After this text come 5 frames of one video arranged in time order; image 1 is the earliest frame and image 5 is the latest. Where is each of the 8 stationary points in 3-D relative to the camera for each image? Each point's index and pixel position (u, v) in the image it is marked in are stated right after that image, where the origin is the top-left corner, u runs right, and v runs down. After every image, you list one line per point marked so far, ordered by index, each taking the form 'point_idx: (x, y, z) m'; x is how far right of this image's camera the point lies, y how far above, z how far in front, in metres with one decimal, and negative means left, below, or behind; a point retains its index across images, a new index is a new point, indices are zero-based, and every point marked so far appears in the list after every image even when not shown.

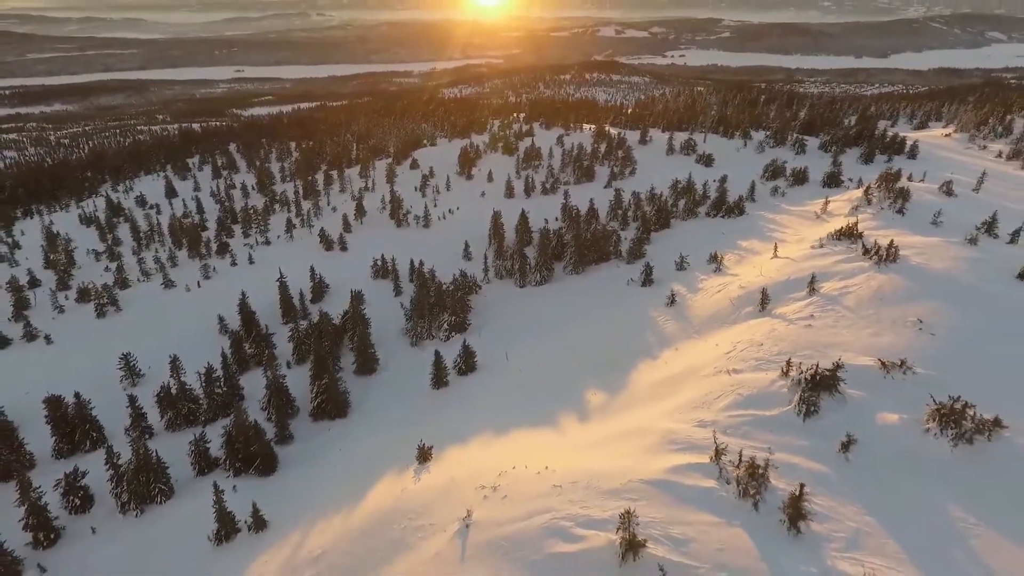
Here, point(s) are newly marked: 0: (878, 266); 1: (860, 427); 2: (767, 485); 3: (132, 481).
0: (+11.5, +0.7, +16.8) m
1: (+6.9, -2.7, +10.6) m
2: (+4.4, -3.3, +9.1) m
3: (-11.2, -5.7, +15.8) m
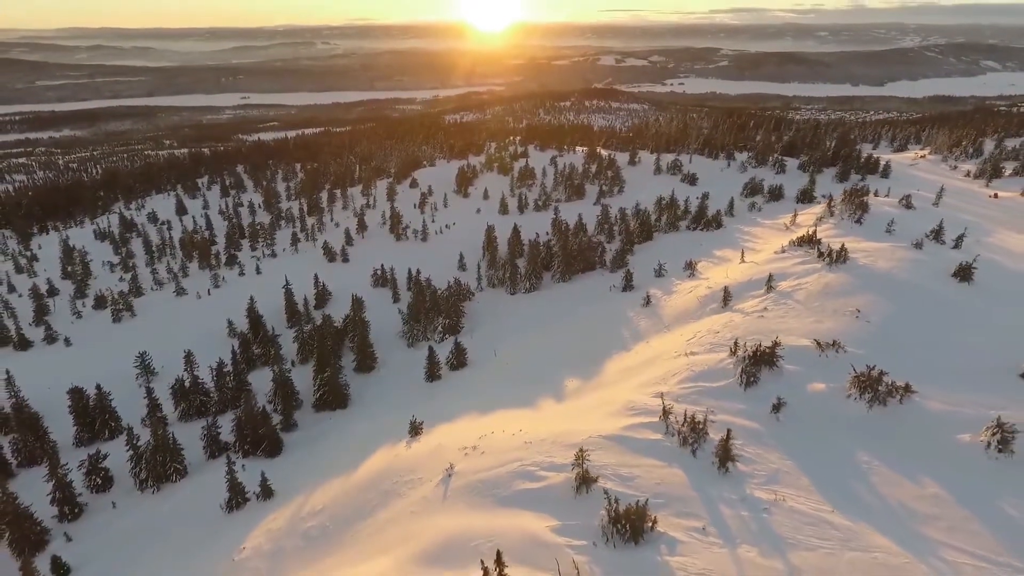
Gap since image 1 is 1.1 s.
0: (+11.0, +0.8, +18.6) m
1: (+6.4, -2.4, +12.2) m
2: (+3.9, -2.9, +10.7) m
3: (-11.7, -5.5, +17.3) m
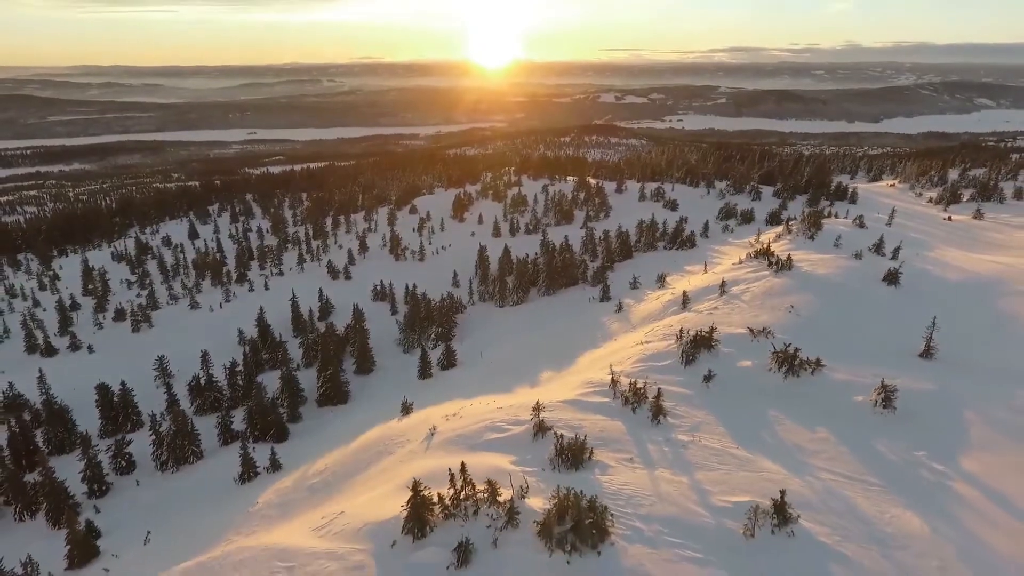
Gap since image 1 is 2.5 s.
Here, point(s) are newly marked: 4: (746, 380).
0: (+10.3, +0.6, +21.0) m
1: (+5.7, -2.2, +14.5) m
2: (+3.2, -2.6, +13.0) m
3: (-12.3, -5.6, +19.4) m
4: (+6.1, -2.4, +14.0) m
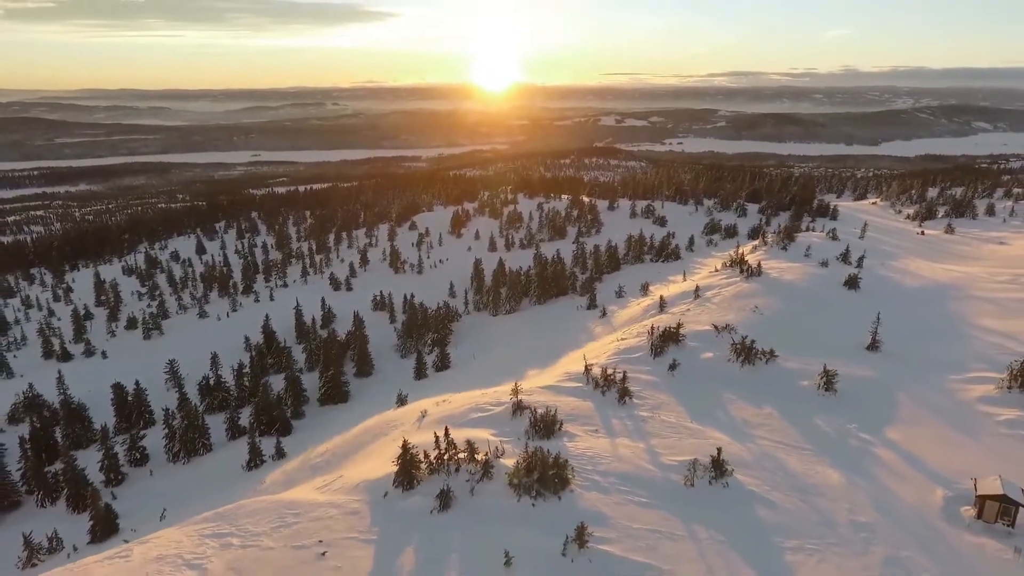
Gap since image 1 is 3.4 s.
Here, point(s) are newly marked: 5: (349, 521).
0: (+9.9, +0.4, +22.6) m
1: (+5.2, -2.1, +16.0) m
2: (+2.7, -2.5, +14.5) m
3: (-12.8, -5.7, +20.9) m
4: (+5.6, -2.3, +15.5) m
5: (-3.0, -4.3, +9.9) m
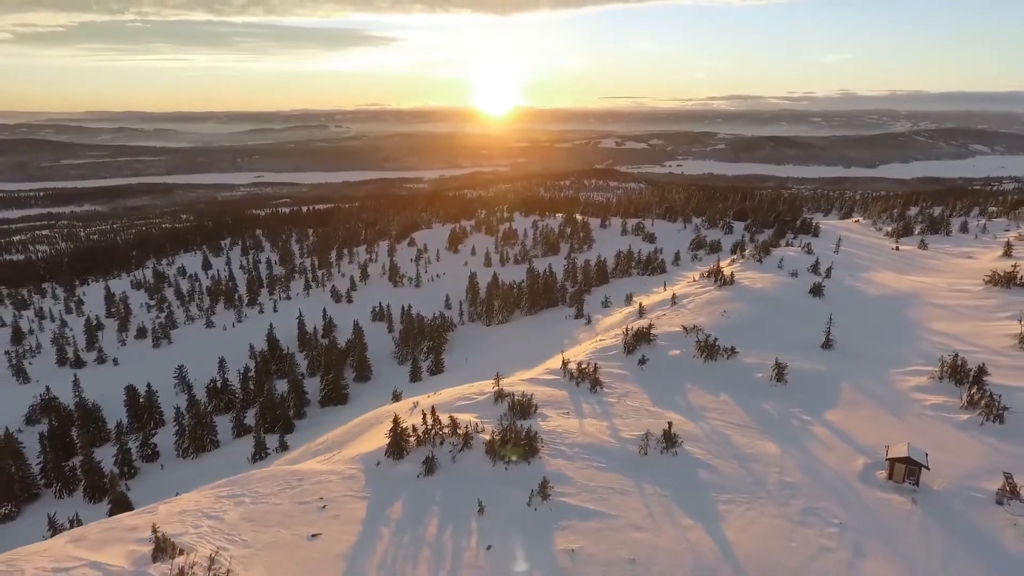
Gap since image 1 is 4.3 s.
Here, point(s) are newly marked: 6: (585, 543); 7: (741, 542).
0: (+9.4, 0.0, +24.3) m
1: (+4.7, -2.2, +17.6) m
2: (+2.2, -2.6, +16.1) m
3: (-13.3, -6.0, +22.3) m
4: (+5.1, -2.4, +17.0) m
5: (-3.5, -4.1, +11.4) m
6: (+1.2, -4.3, +9.0) m
7: (+3.9, -4.3, +9.1) m
